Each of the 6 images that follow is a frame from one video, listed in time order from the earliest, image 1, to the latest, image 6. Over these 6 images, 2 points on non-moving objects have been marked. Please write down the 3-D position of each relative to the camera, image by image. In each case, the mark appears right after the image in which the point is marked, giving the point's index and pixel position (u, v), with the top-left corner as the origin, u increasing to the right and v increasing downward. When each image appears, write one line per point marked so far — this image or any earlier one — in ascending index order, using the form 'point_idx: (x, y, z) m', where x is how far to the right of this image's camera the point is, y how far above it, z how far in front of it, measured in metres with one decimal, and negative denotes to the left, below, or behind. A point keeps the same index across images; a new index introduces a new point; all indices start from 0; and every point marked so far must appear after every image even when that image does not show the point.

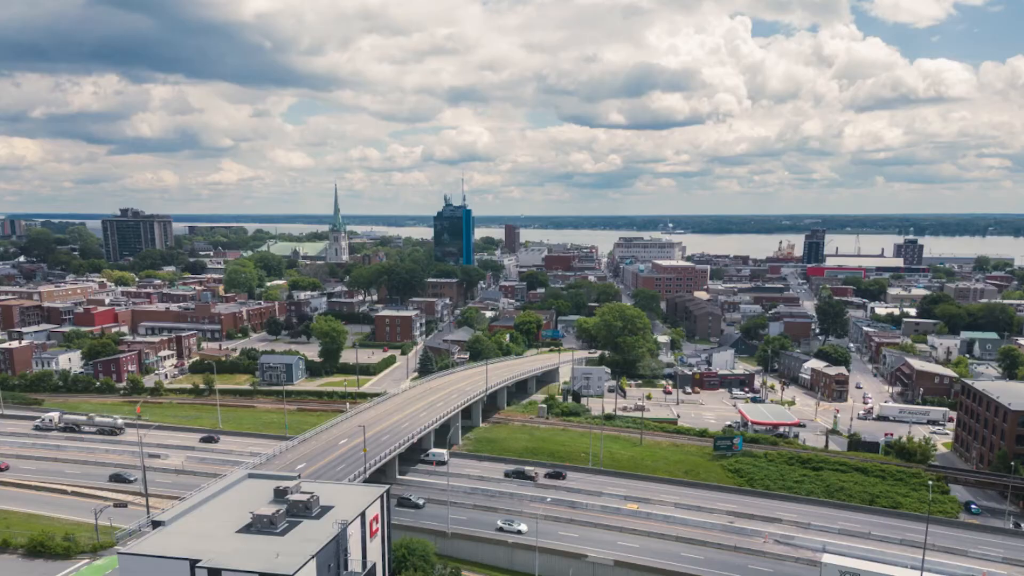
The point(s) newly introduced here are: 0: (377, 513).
0: (-2.1, -3.6, +13.7) m
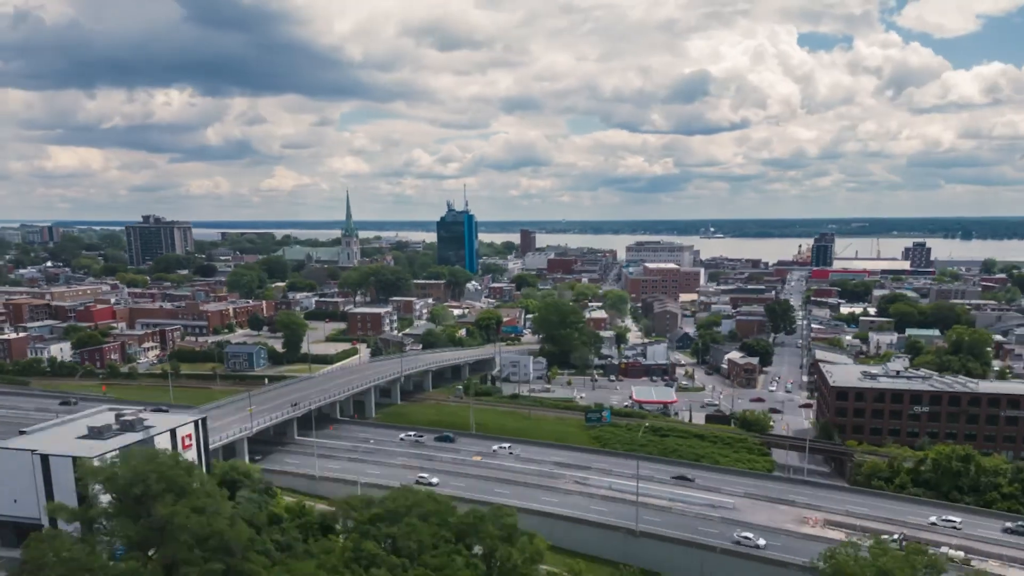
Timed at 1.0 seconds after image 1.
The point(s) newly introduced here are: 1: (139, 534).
0: (-7.4, -3.2, +19.5) m
1: (-5.6, -3.5, +12.8) m
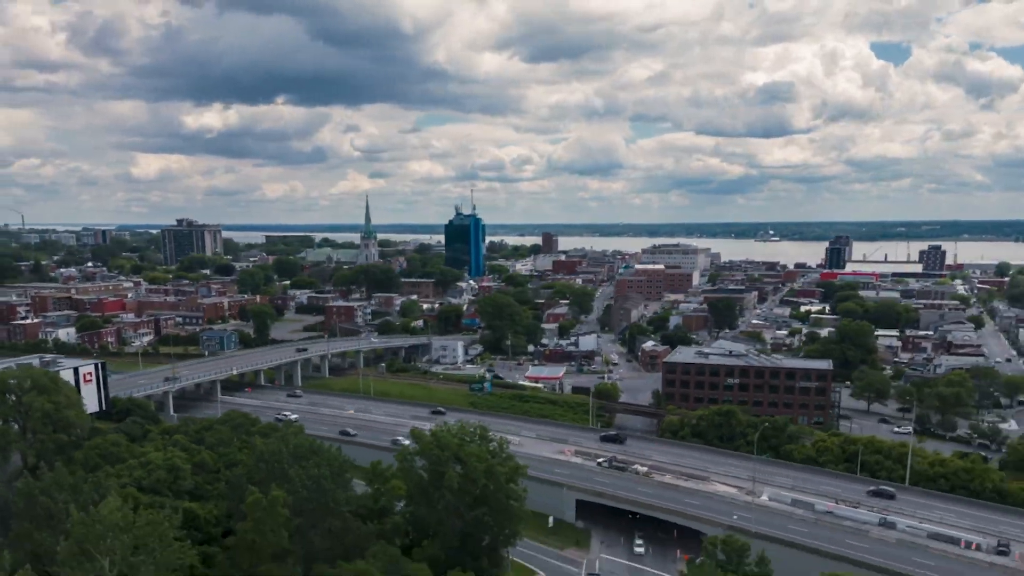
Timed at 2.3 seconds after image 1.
0: (-13.9, -2.7, +28.2) m
1: (-12.5, -3.0, +21.4) m
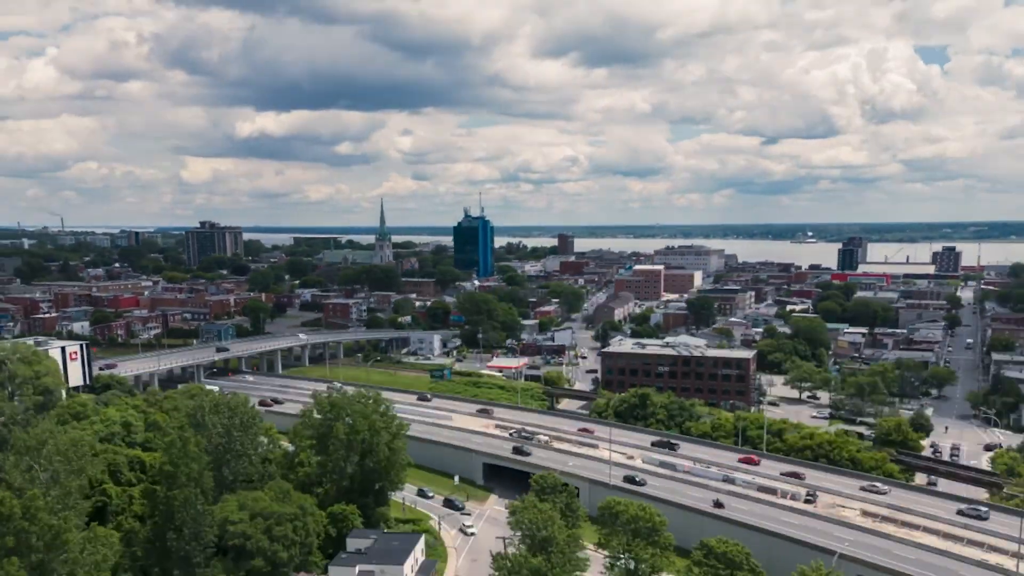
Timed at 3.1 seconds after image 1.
0: (-17.0, -2.4, +33.3) m
1: (-15.9, -2.7, +26.5) m
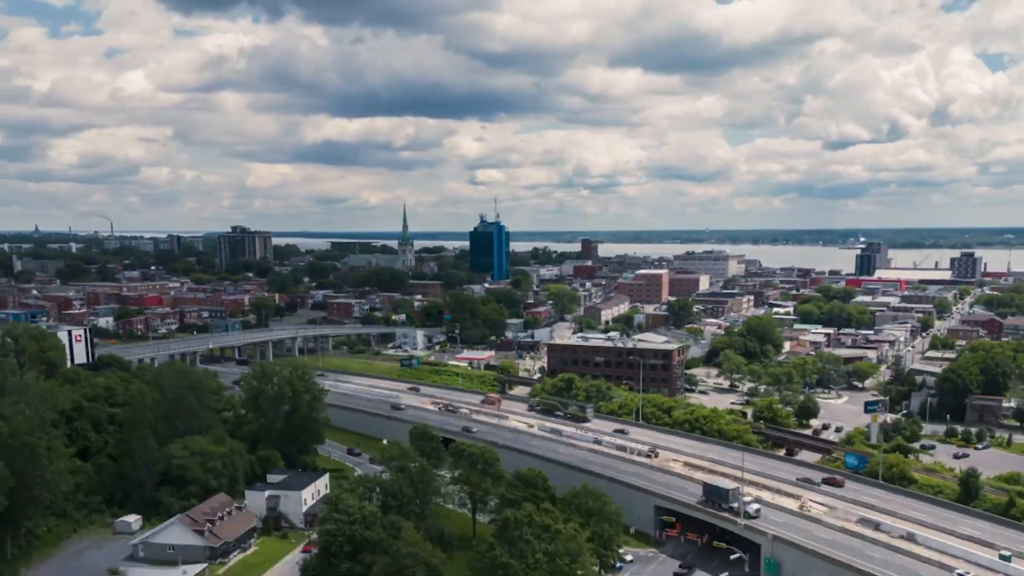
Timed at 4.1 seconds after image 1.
0: (-20.4, -2.2, +40.4) m
1: (-19.6, -2.4, +33.5) m
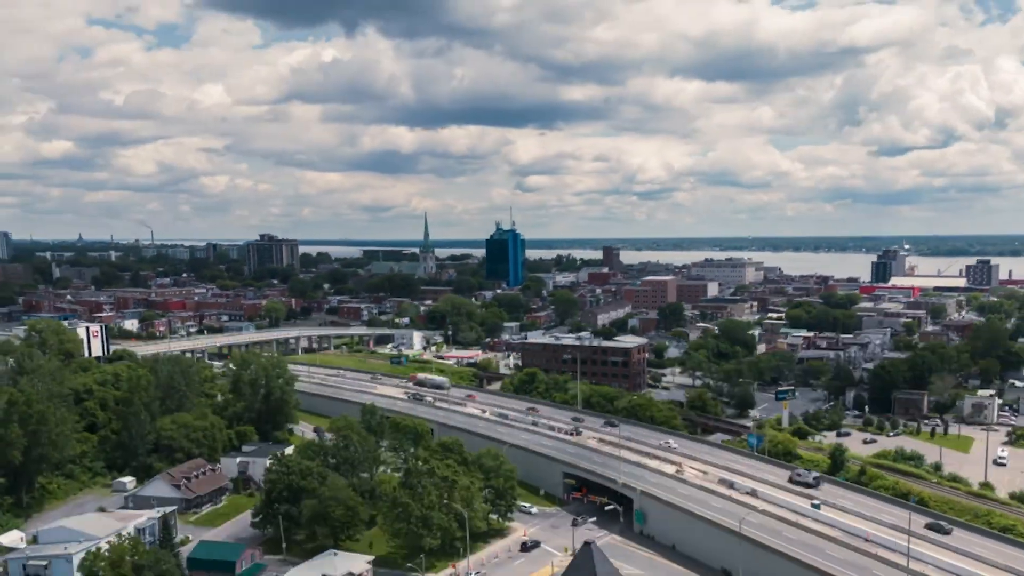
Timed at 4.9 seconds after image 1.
0: (-22.5, -2.3, +46.3) m
1: (-21.9, -2.4, +39.4) m
